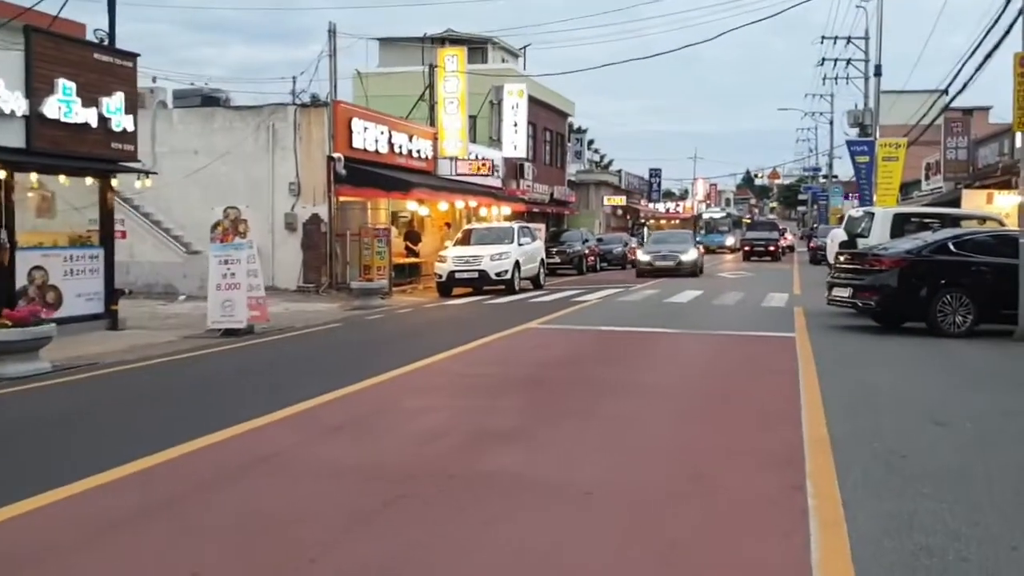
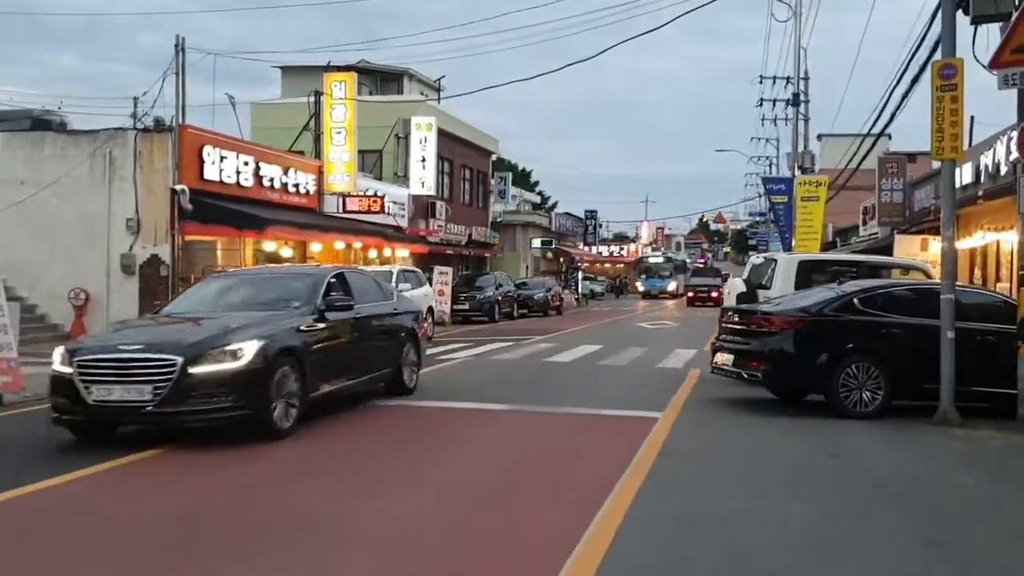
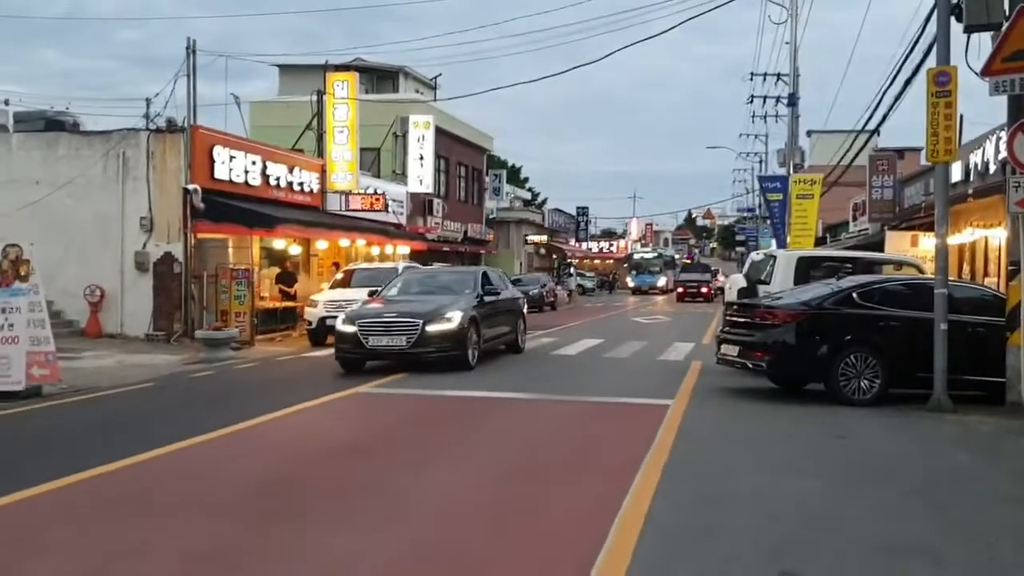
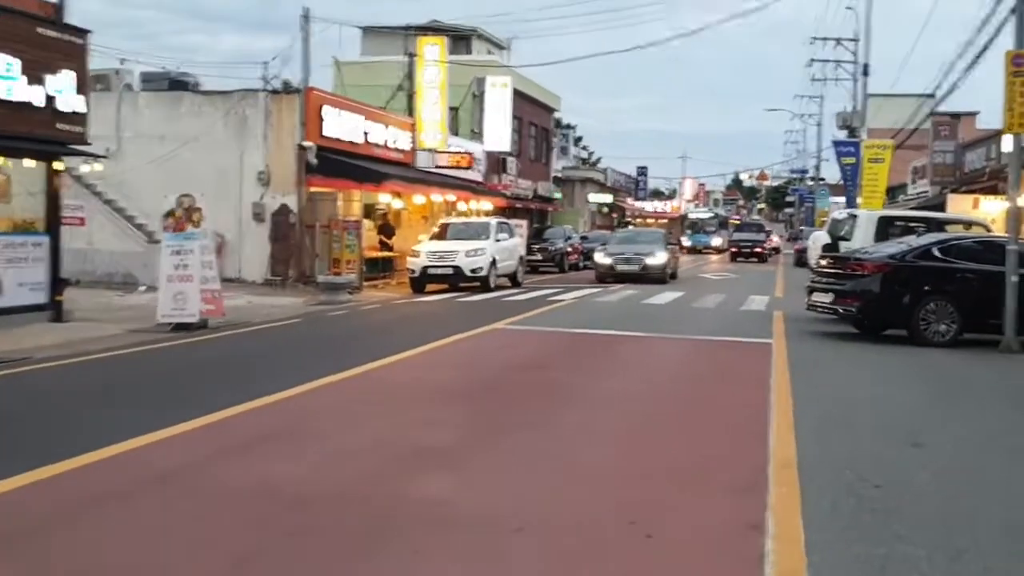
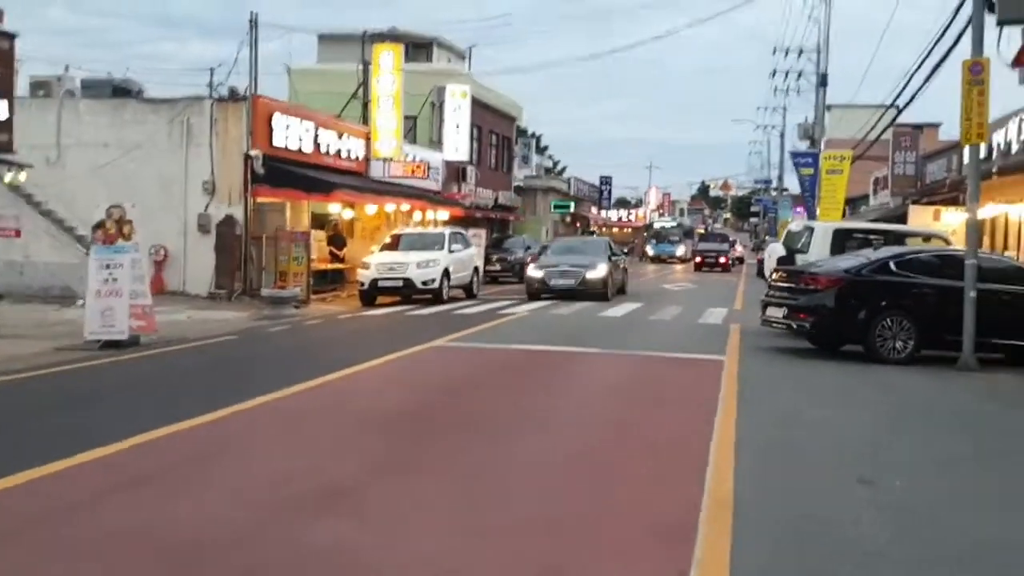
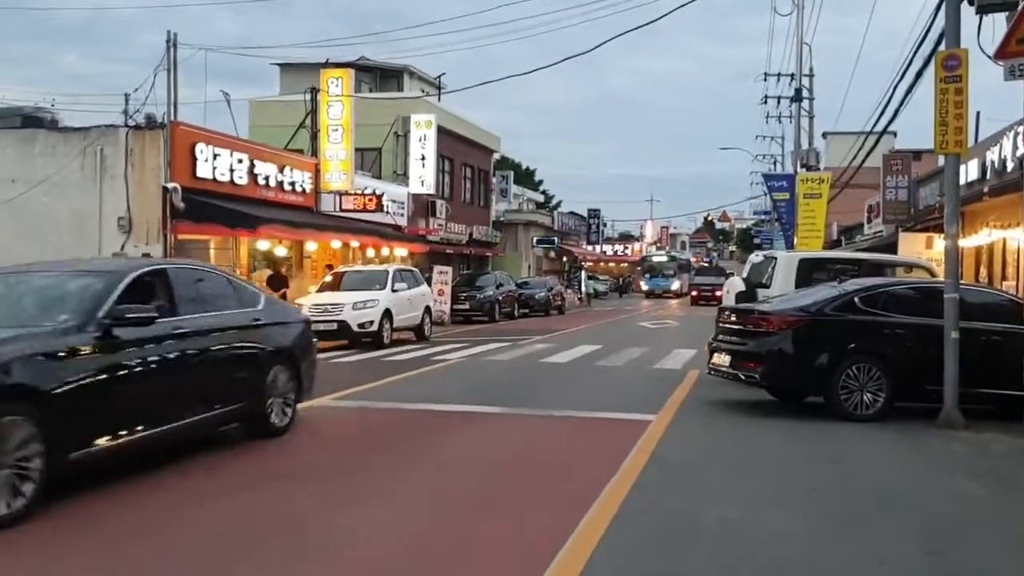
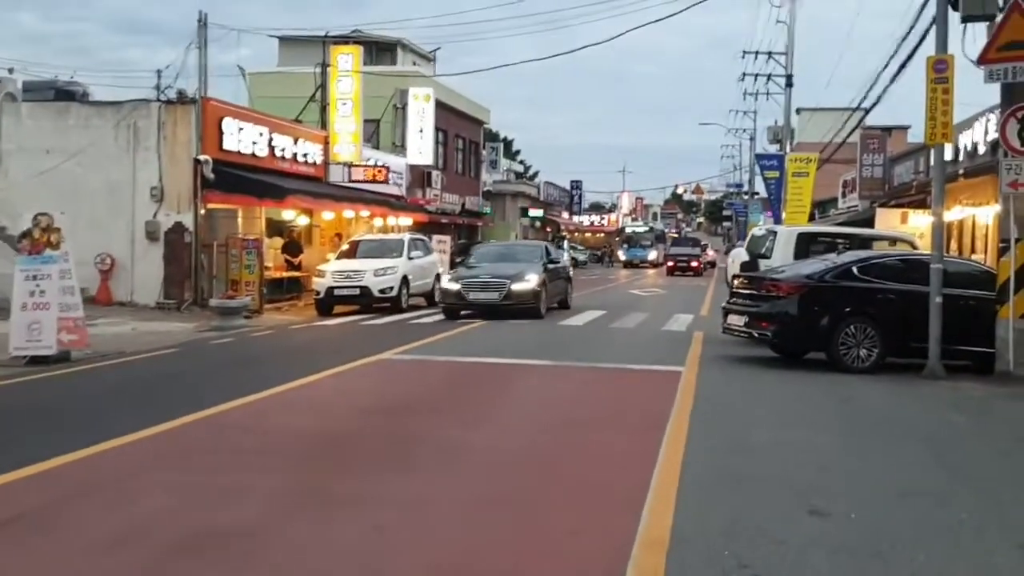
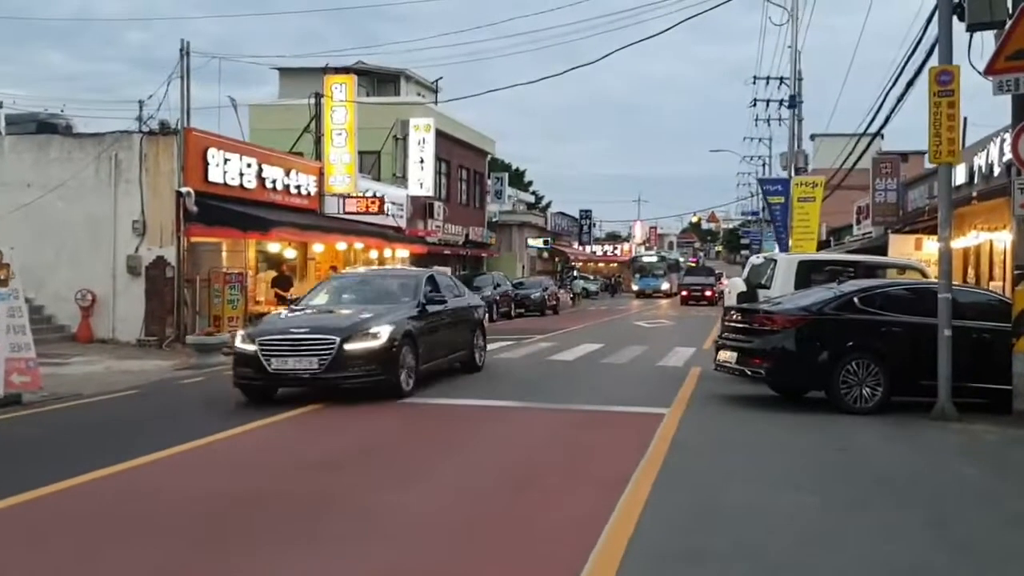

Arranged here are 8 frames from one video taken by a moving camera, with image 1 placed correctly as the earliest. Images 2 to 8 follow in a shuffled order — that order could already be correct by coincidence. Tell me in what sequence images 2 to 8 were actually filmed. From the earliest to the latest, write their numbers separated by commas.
4, 5, 7, 3, 8, 2, 6
